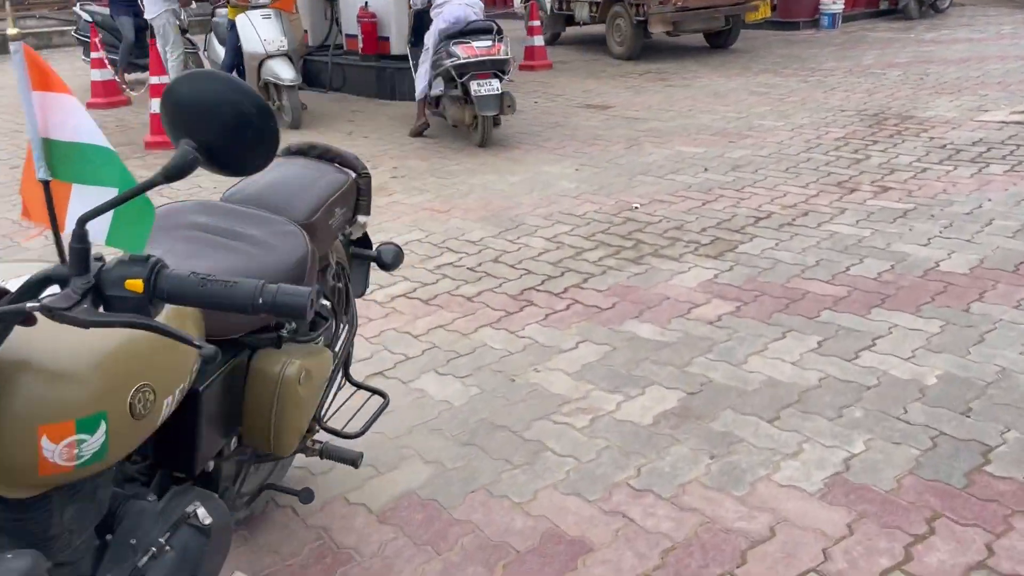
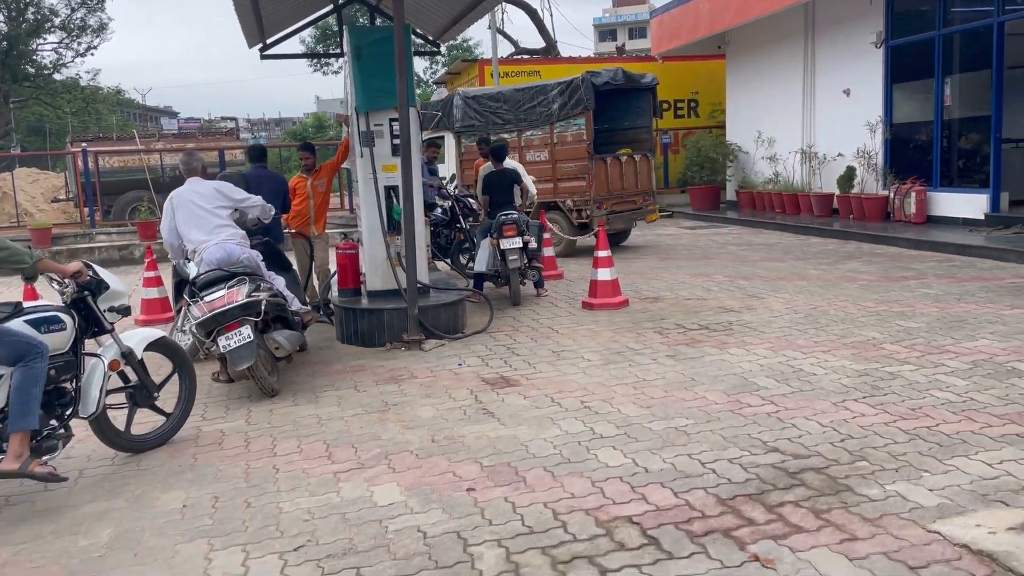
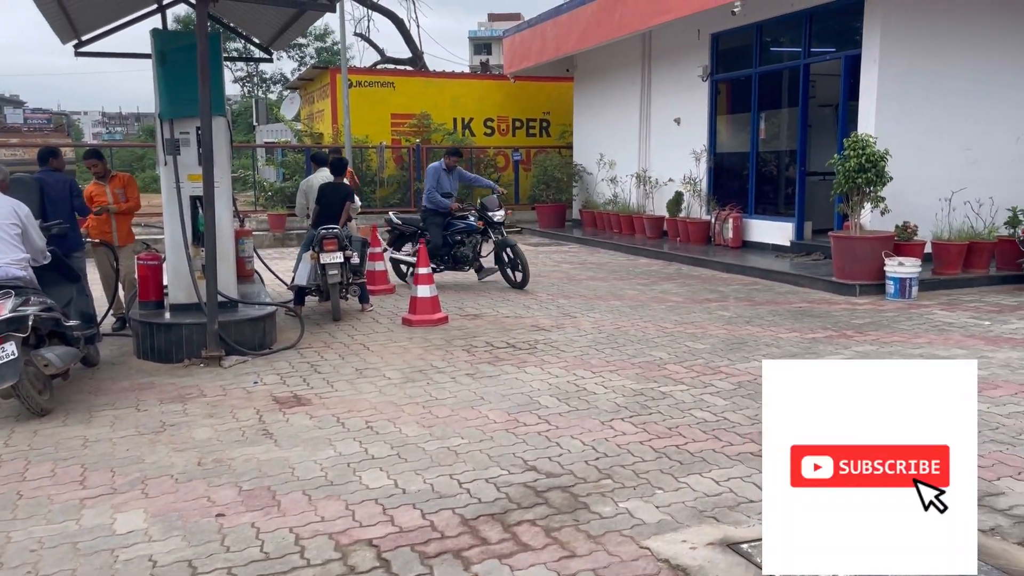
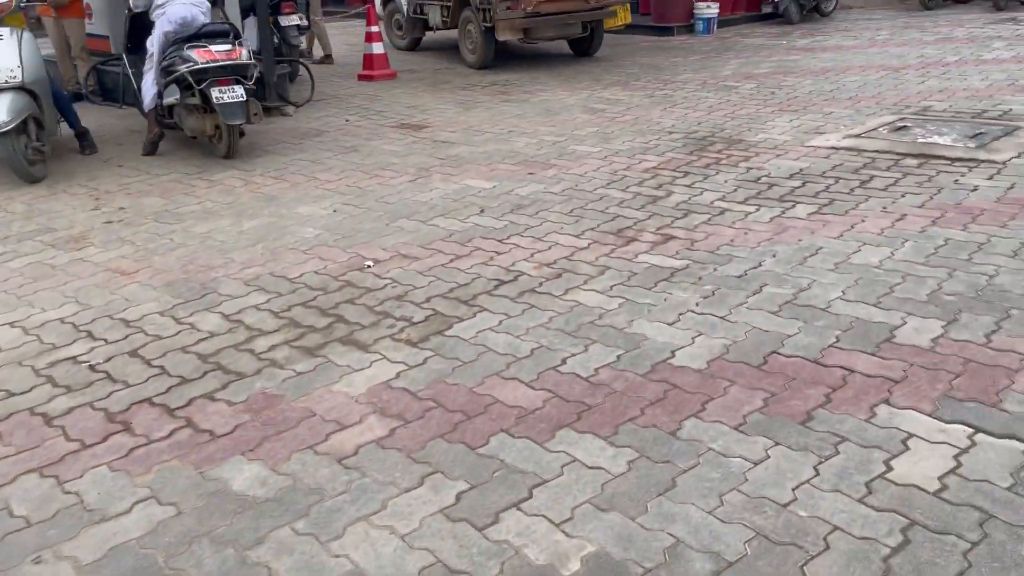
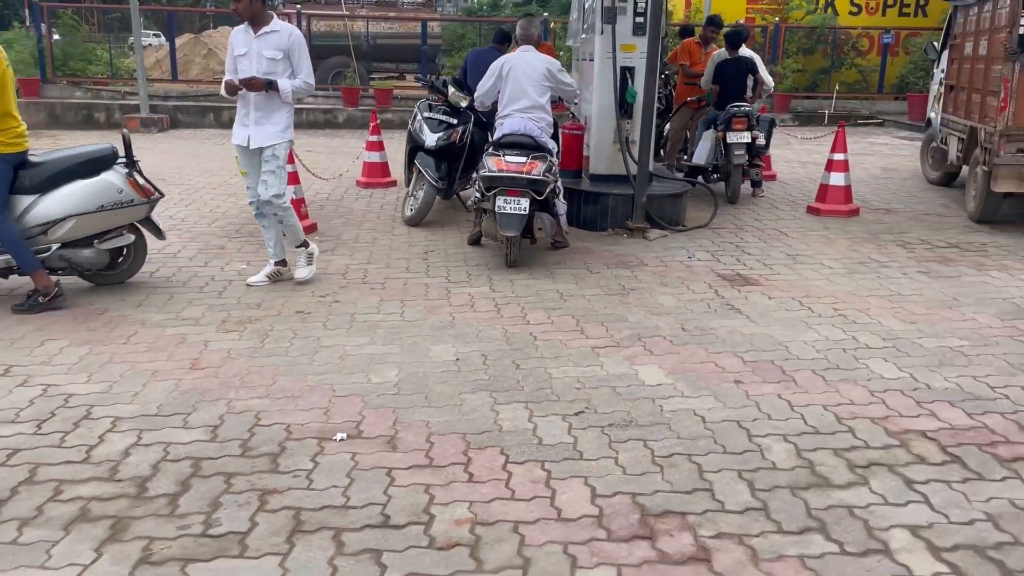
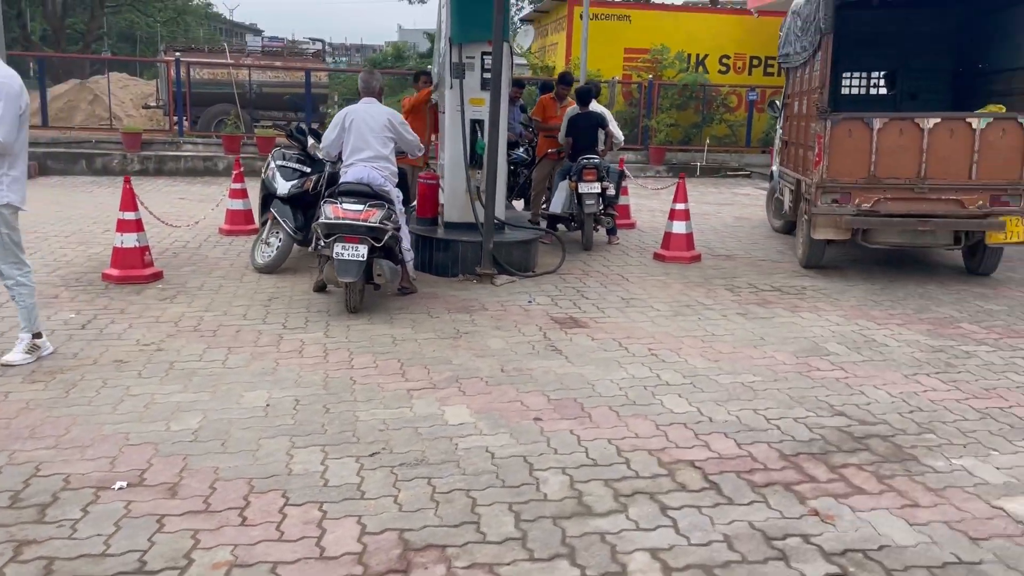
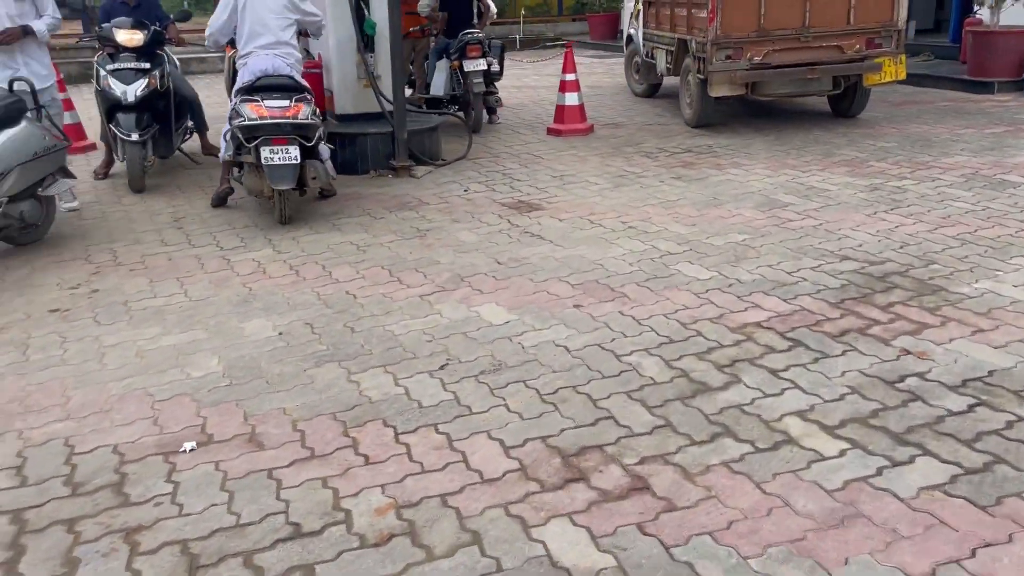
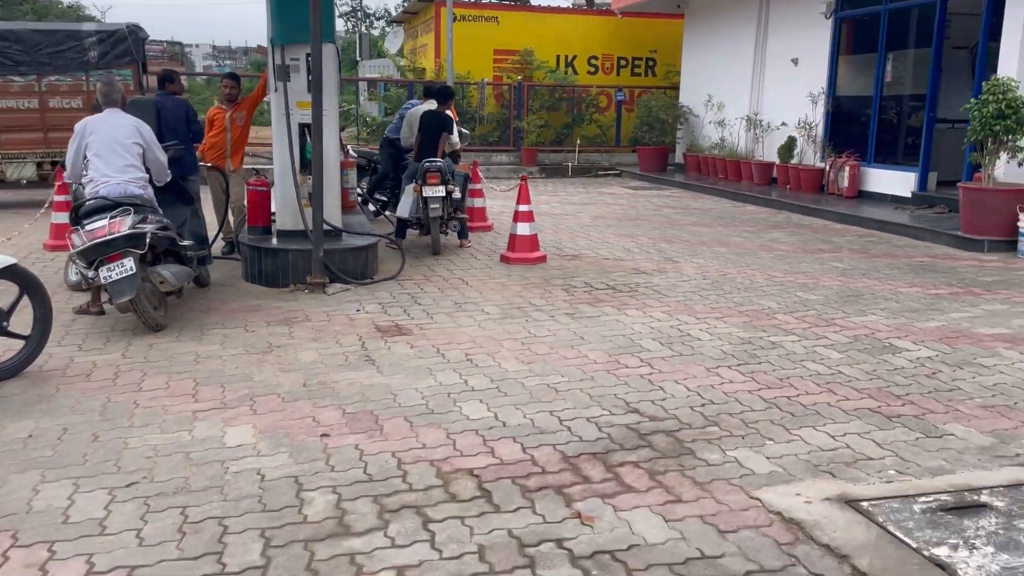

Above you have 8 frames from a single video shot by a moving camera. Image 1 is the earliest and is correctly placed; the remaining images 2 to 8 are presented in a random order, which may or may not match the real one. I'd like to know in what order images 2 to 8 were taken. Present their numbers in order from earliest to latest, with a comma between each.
4, 7, 5, 6, 2, 8, 3
